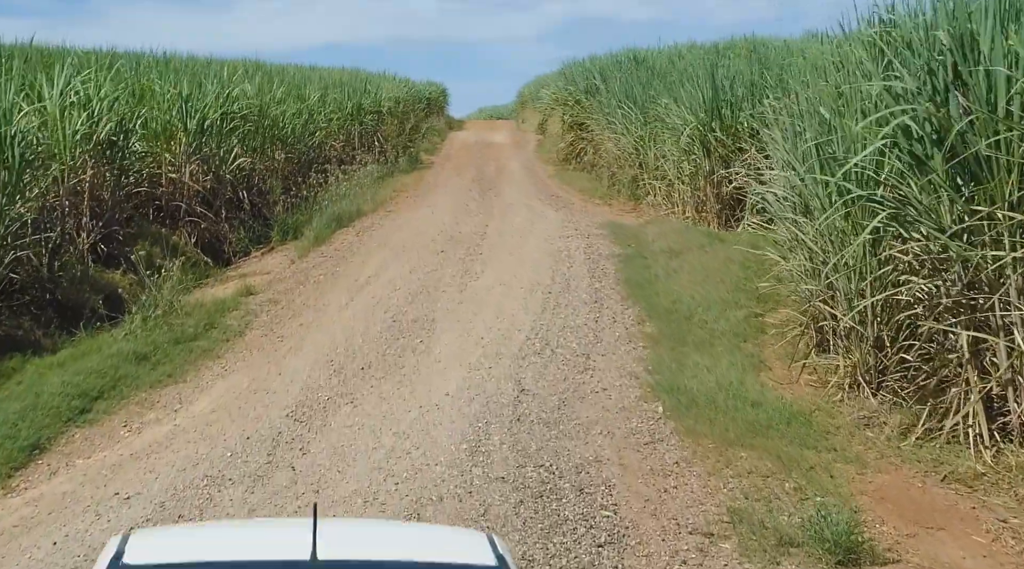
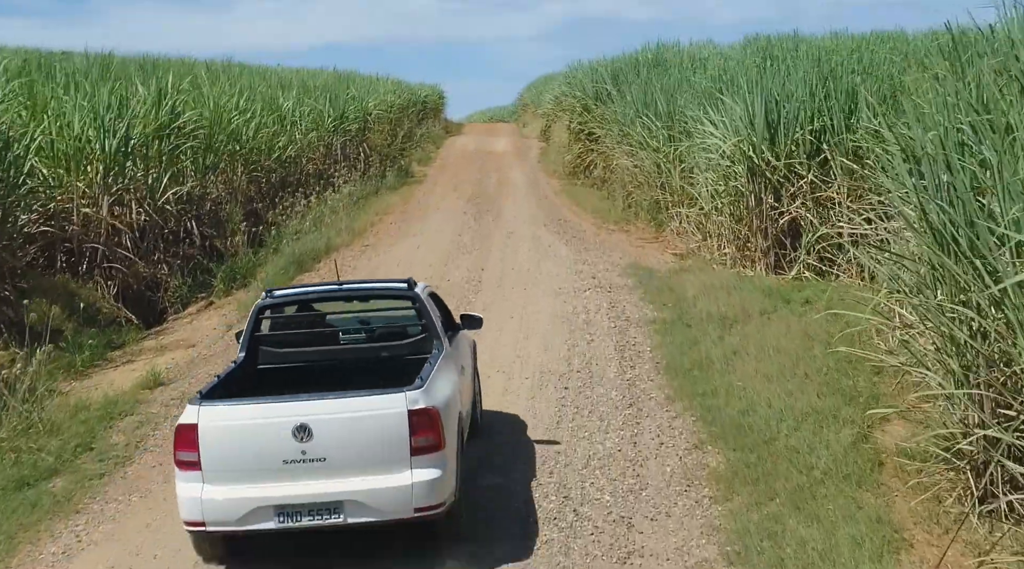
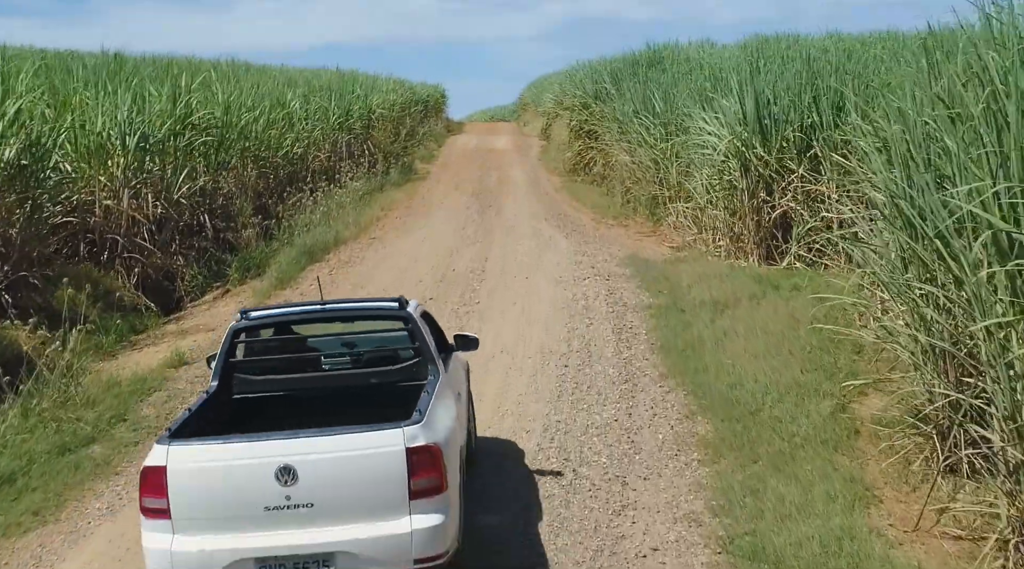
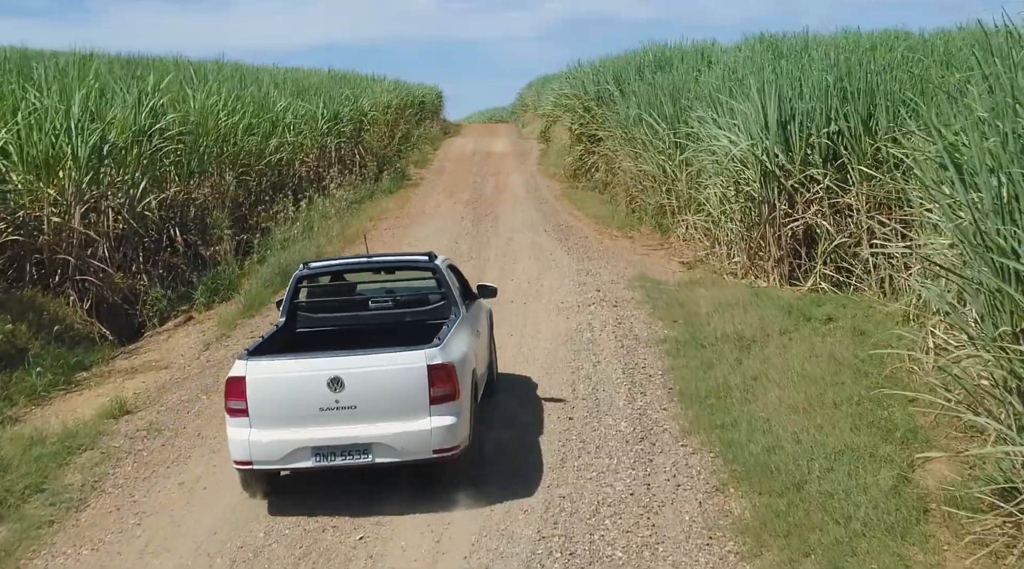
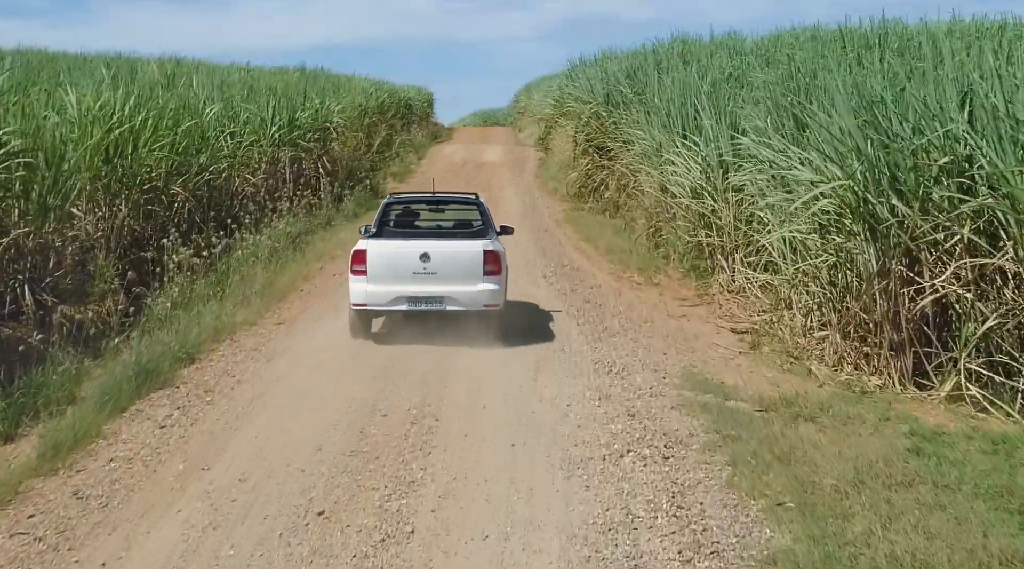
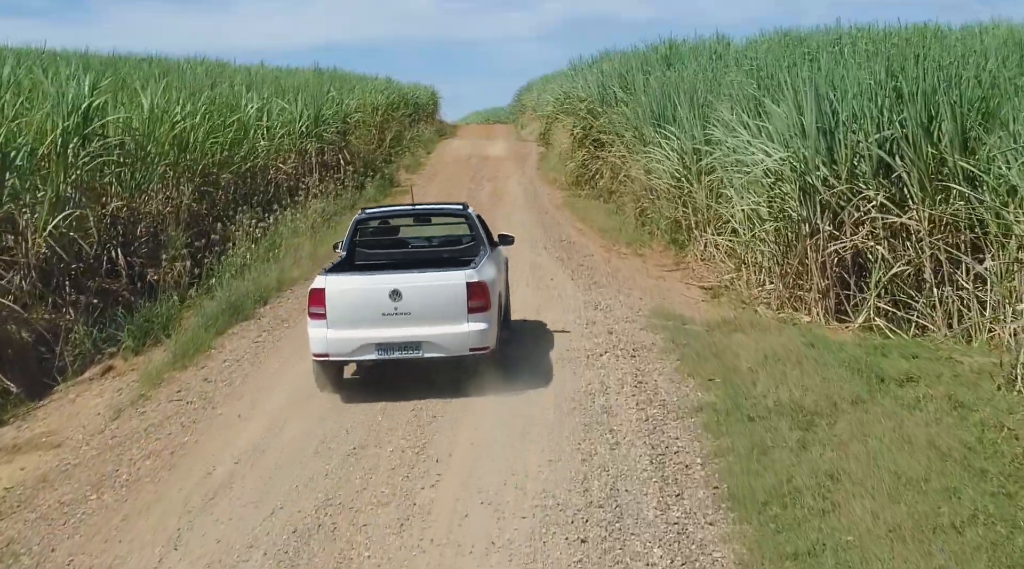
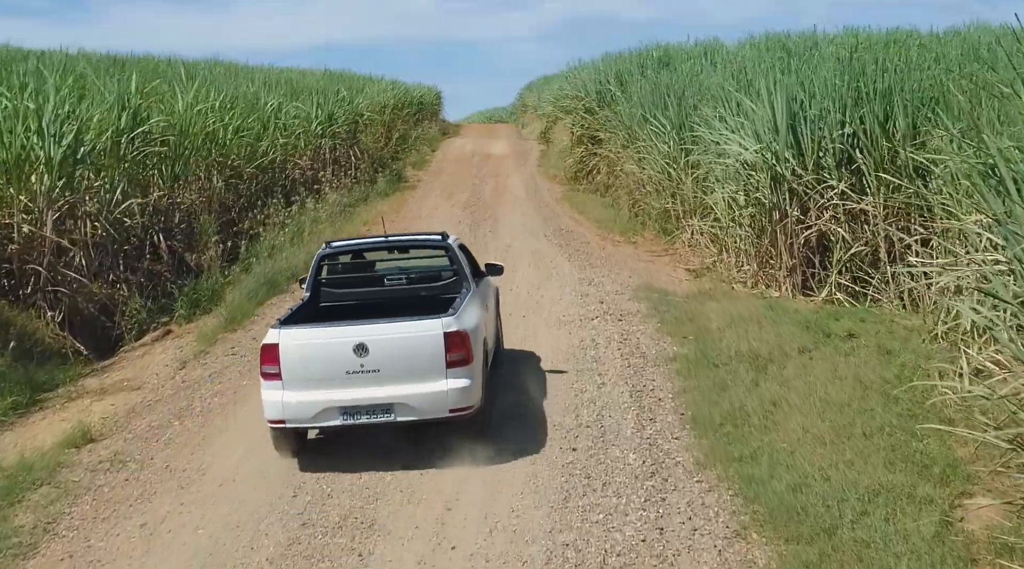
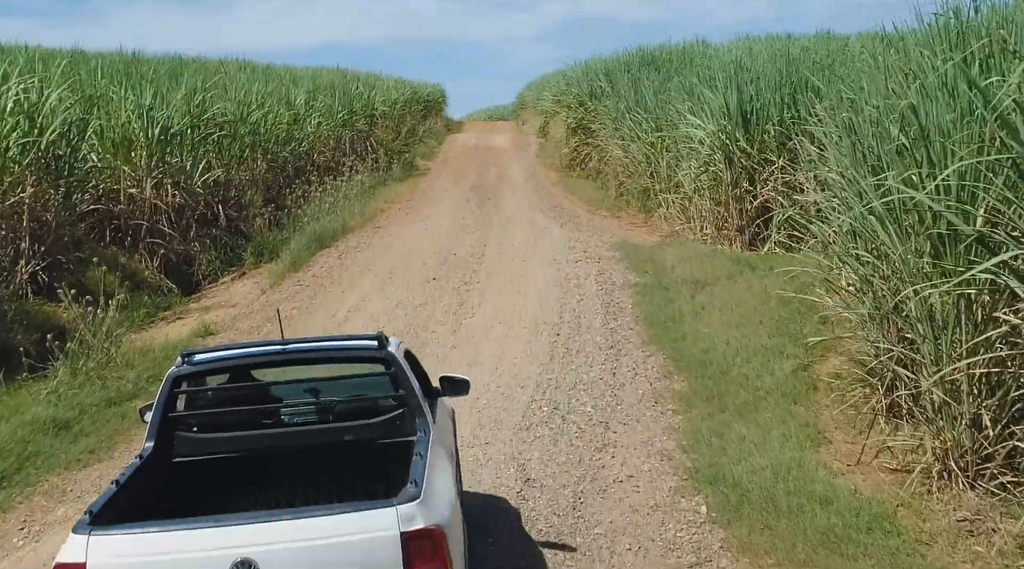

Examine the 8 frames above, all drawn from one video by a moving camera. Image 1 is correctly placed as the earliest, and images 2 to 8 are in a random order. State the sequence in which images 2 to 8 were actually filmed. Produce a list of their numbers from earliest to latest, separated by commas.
8, 3, 2, 4, 7, 6, 5
